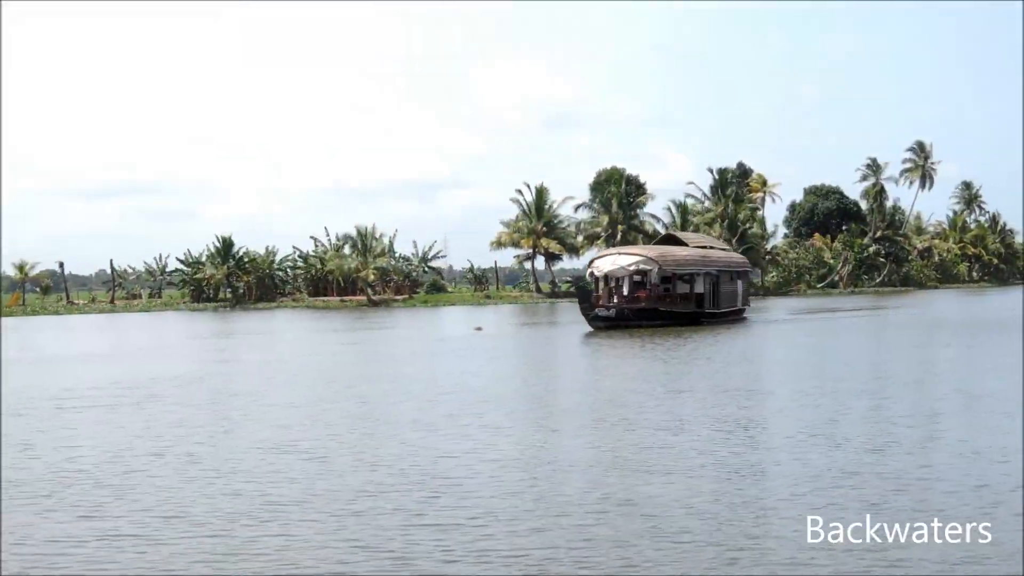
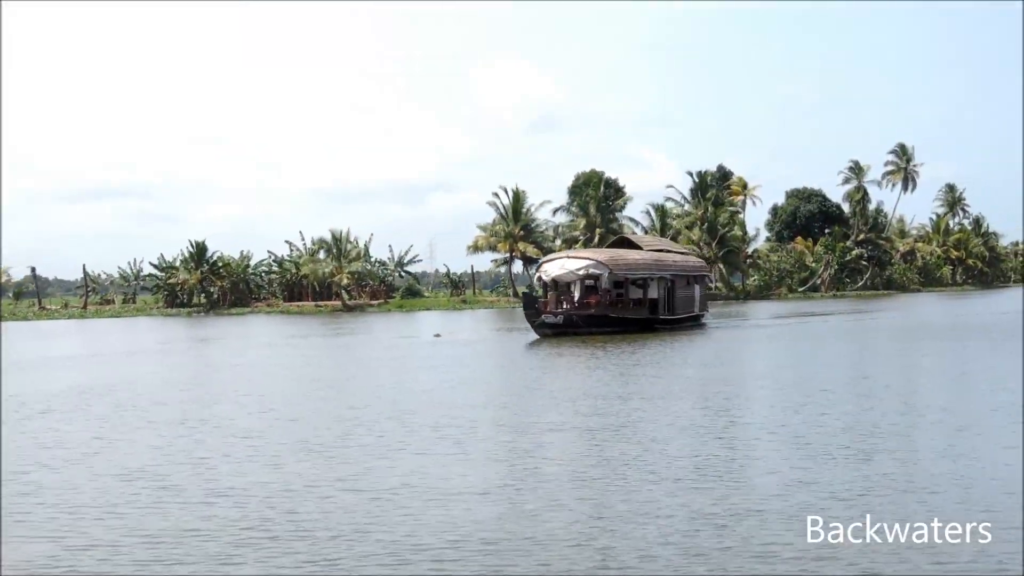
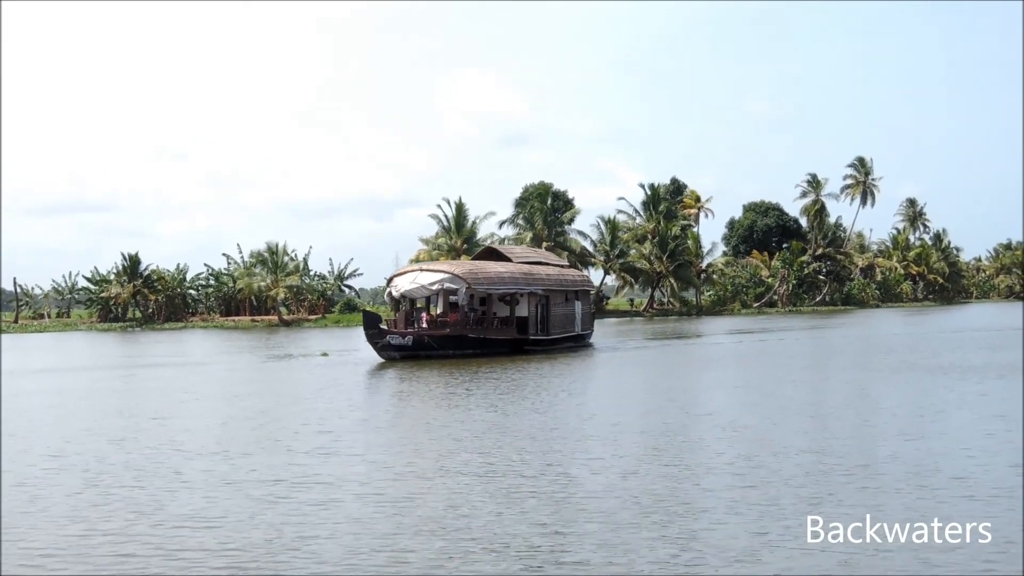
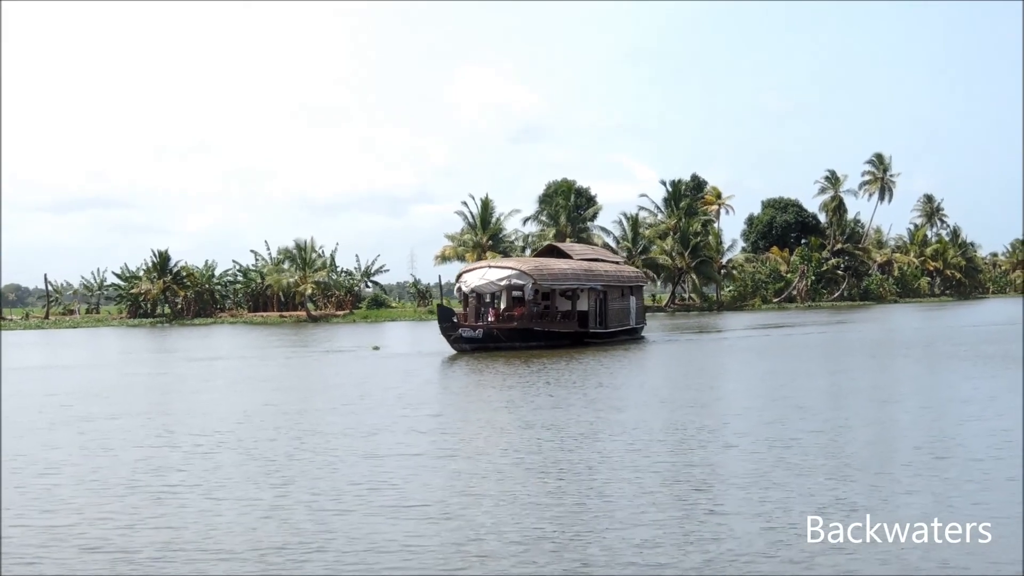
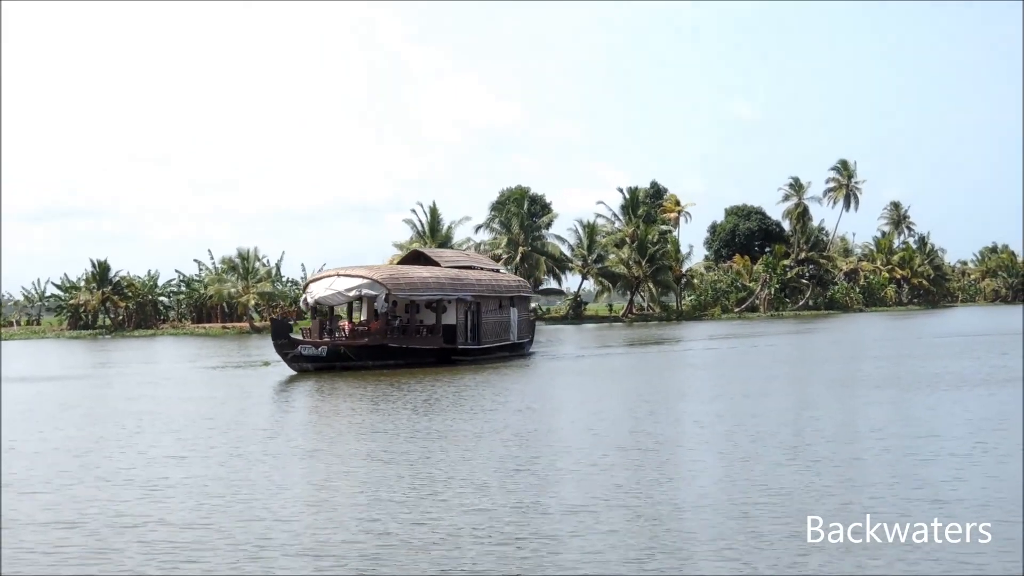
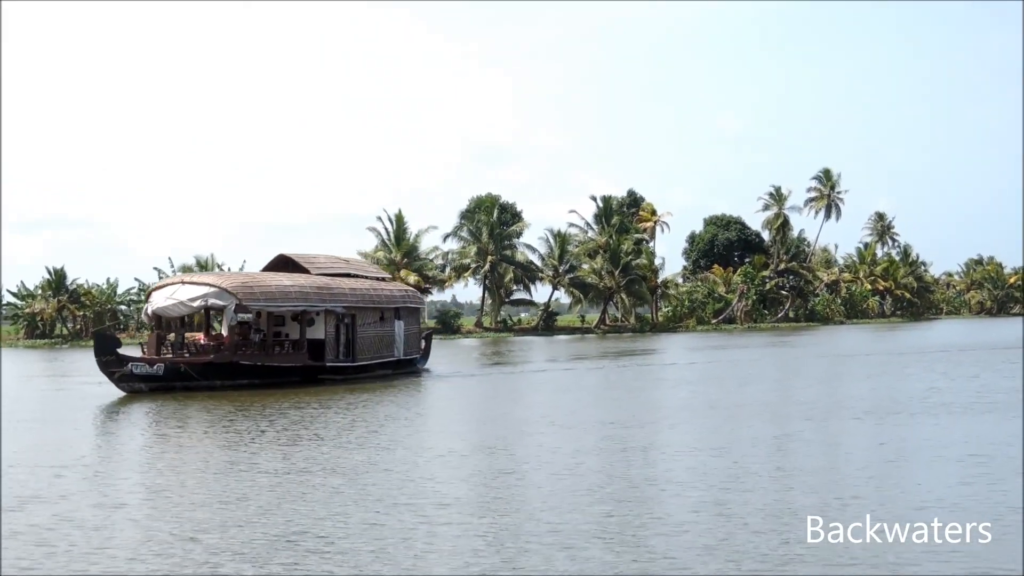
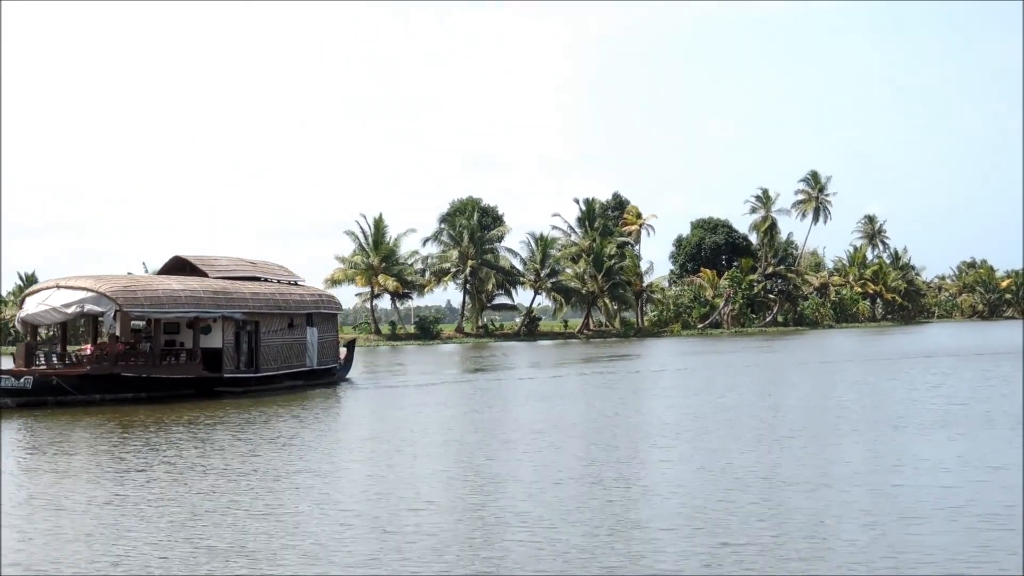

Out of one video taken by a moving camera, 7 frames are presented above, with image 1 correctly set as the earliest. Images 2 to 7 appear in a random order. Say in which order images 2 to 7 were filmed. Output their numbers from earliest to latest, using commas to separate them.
2, 4, 3, 5, 6, 7
